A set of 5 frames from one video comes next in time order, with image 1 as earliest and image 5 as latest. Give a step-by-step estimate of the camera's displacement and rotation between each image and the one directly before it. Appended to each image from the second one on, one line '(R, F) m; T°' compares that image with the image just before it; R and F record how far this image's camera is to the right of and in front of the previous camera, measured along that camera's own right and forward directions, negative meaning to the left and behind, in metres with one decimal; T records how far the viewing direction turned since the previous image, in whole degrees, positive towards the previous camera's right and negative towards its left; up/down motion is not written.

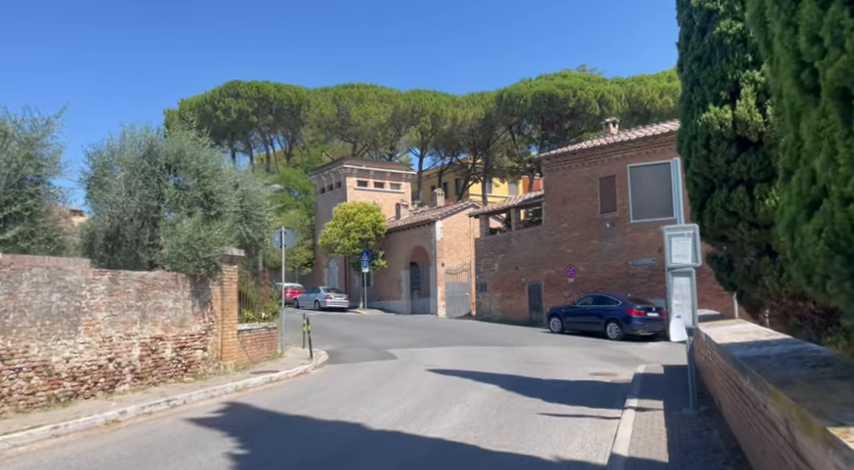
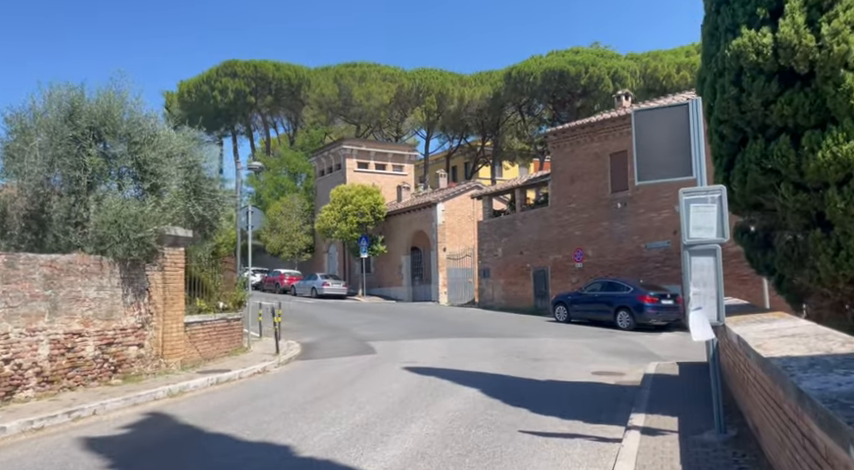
(+0.8, +2.1) m; -1°
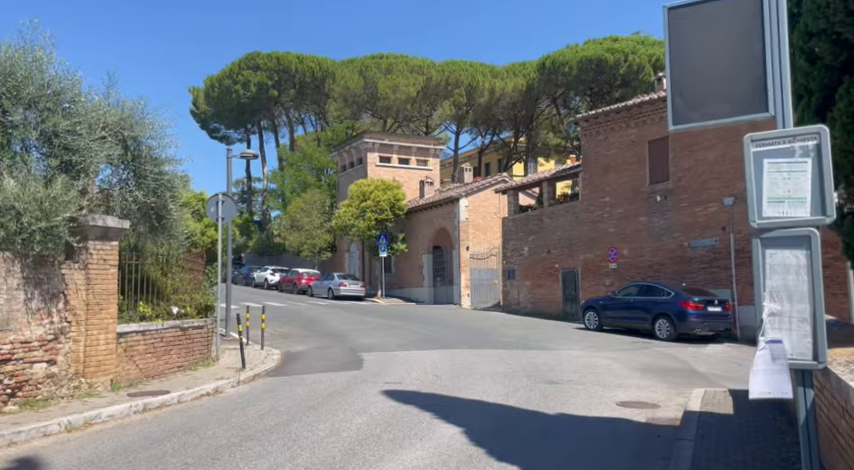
(+0.9, +2.5) m; -3°
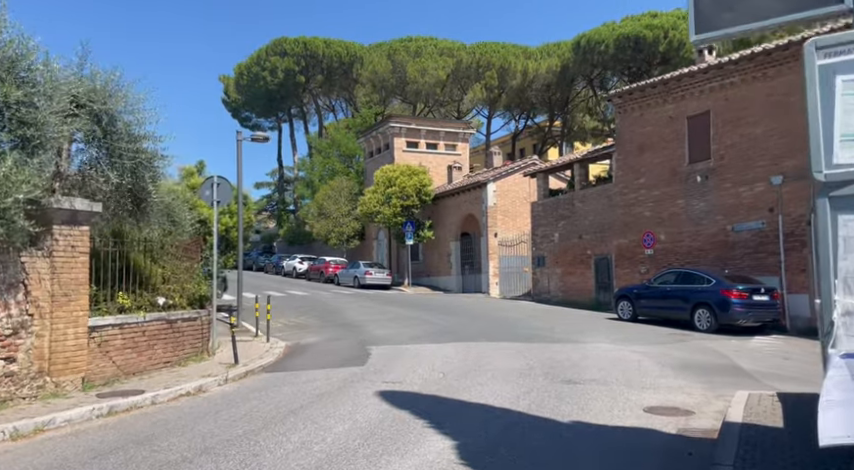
(+0.5, +1.2) m; -3°
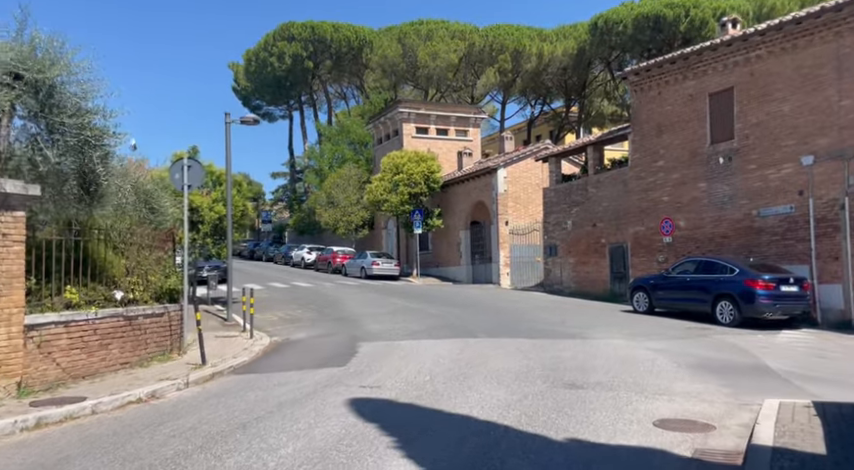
(+0.5, +1.2) m; -2°
